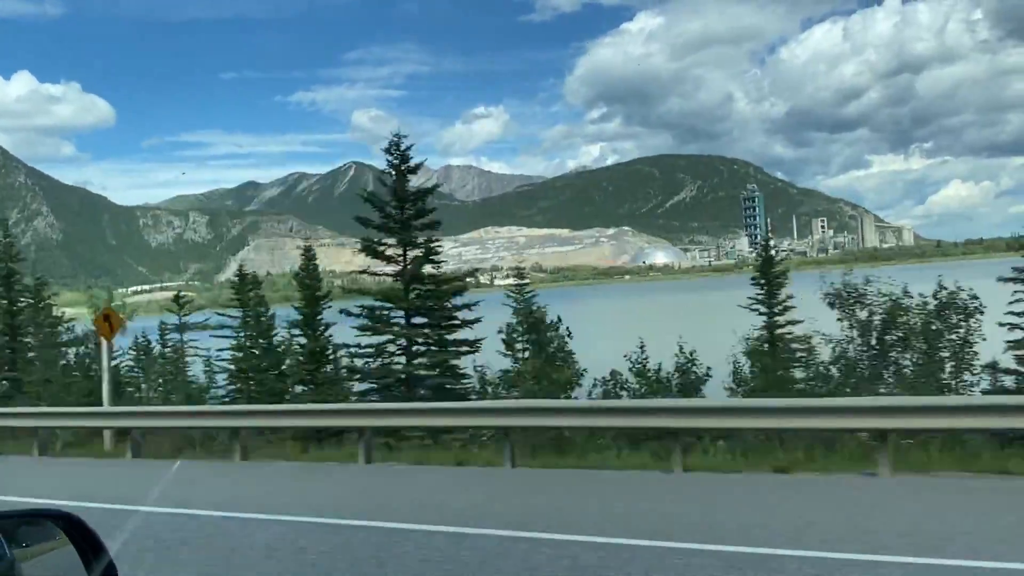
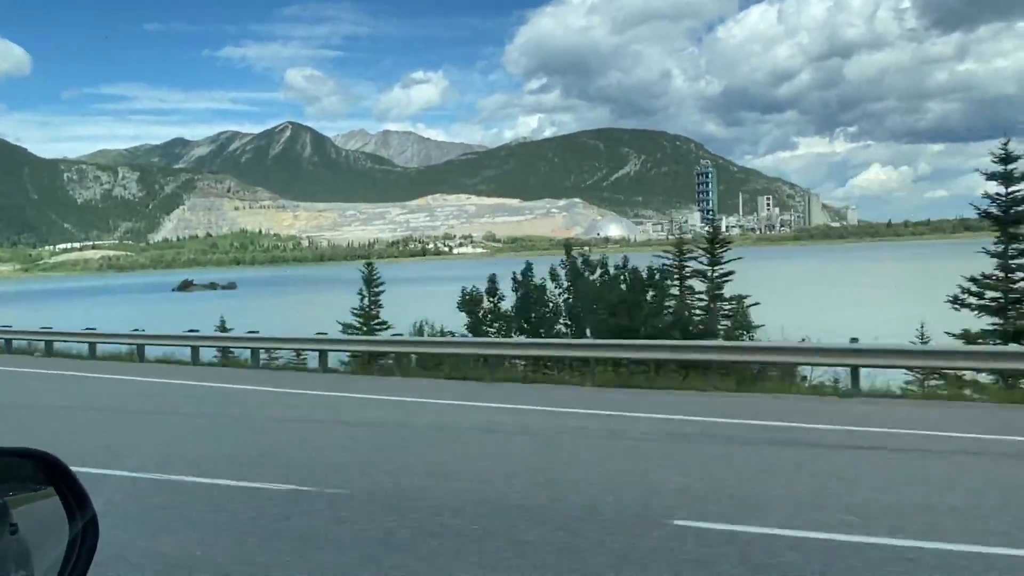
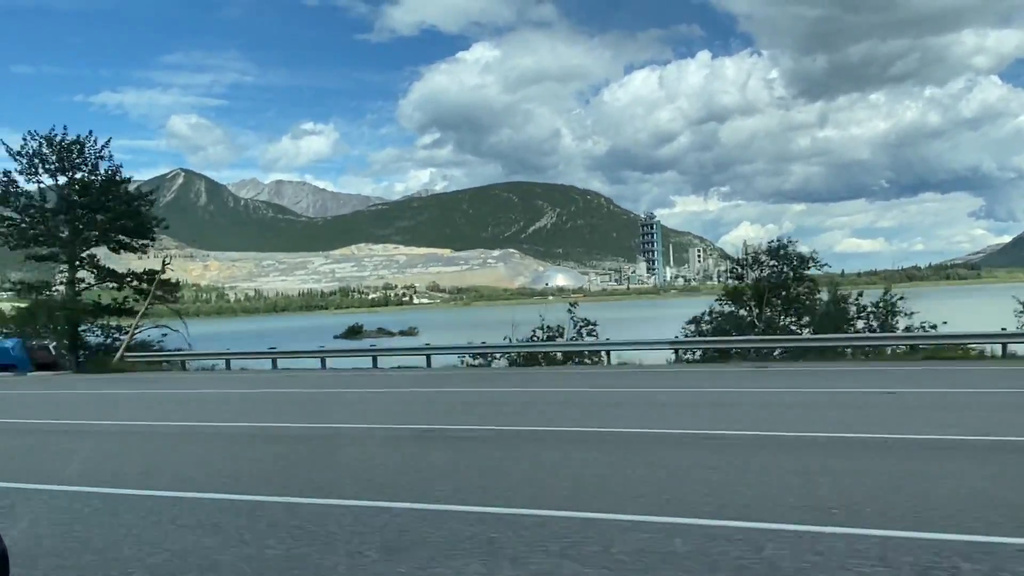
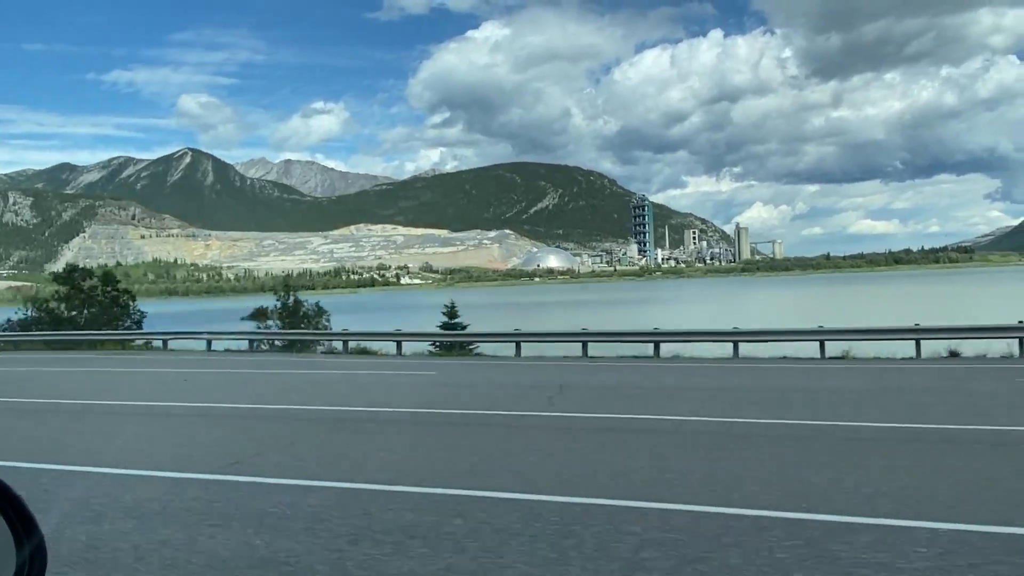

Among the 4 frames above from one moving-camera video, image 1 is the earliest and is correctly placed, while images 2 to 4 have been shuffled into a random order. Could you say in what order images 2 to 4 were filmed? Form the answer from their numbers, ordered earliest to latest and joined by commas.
2, 4, 3
